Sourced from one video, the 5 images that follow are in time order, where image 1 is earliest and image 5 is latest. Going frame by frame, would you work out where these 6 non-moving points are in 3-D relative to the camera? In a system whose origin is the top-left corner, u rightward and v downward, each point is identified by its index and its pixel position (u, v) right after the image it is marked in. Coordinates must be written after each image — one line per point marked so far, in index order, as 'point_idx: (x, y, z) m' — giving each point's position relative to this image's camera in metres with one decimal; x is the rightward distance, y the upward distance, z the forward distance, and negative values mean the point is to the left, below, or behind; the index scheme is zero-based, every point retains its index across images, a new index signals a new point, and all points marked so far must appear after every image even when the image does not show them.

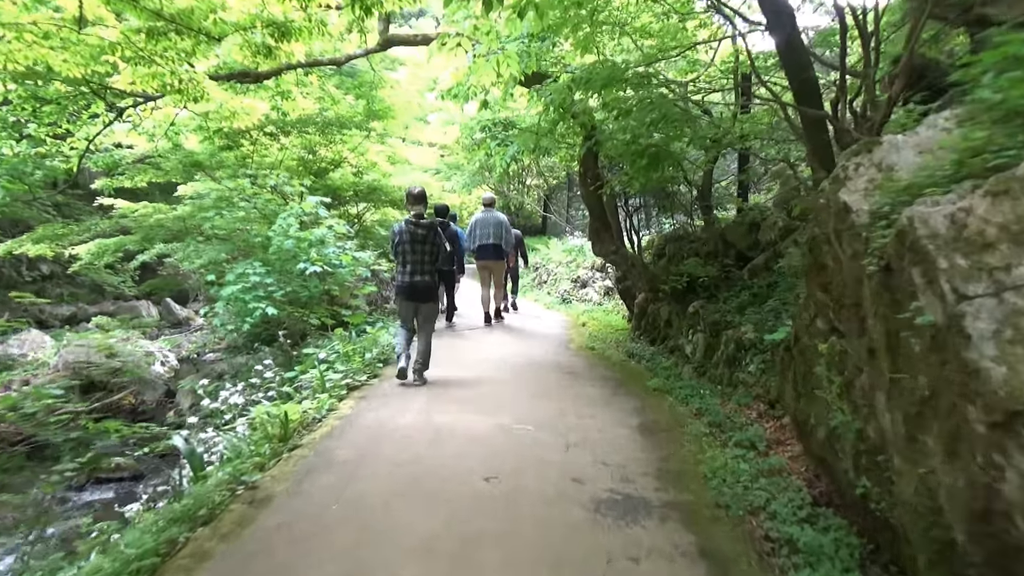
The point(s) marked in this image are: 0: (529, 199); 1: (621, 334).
0: (+0.5, +2.5, +18.7) m
1: (+1.6, -0.7, +9.6) m
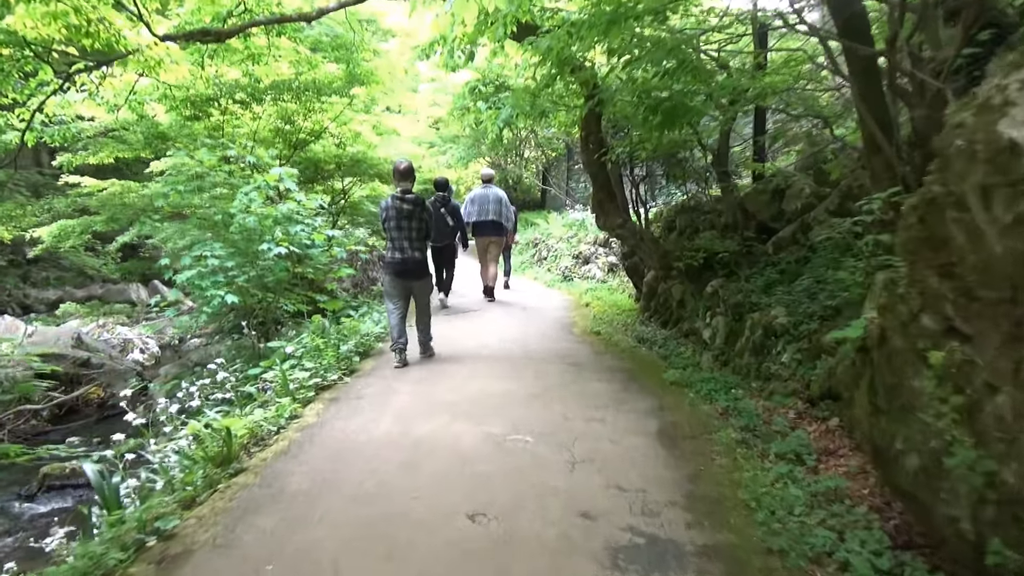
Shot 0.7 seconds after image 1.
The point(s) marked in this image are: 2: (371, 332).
0: (+0.4, +3.2, +17.8) m
1: (+1.6, -0.4, +8.8) m
2: (-1.5, -0.5, +7.1) m
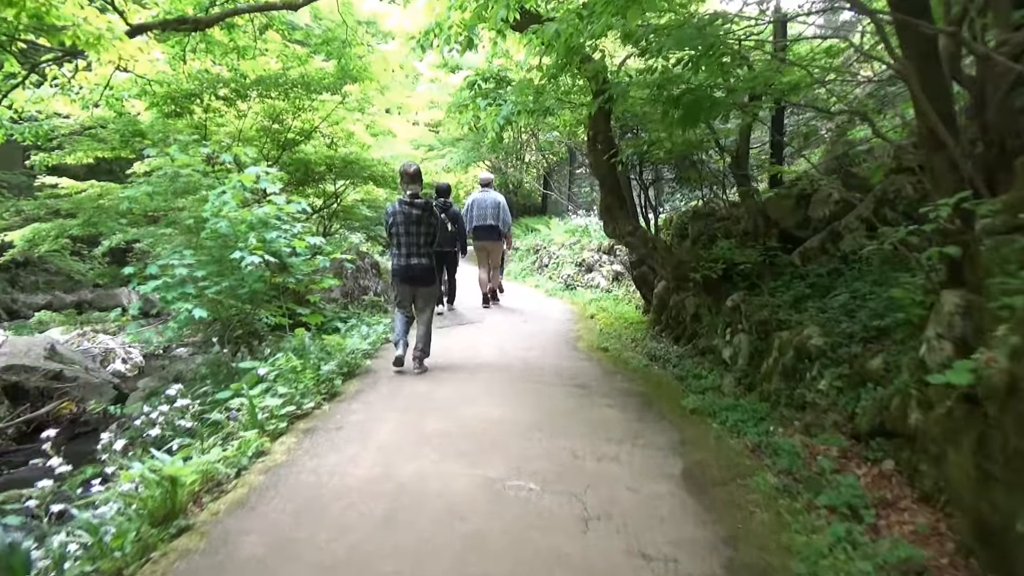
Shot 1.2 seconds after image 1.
0: (+0.4, +3.0, +17.2) m
1: (+1.6, -0.5, +8.2) m
2: (-1.5, -0.6, +6.5) m
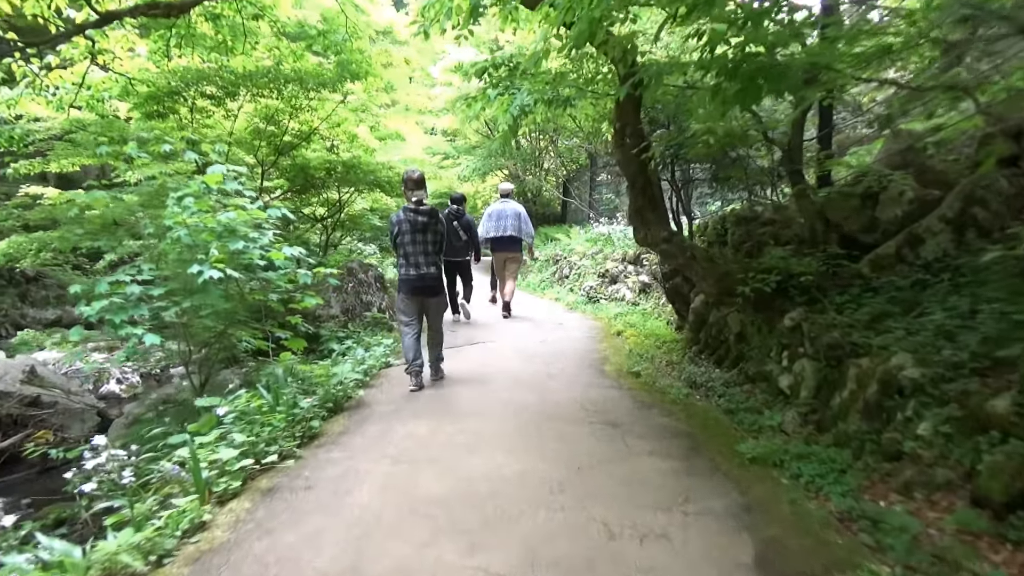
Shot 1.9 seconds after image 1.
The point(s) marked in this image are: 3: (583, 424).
0: (+0.9, +2.6, +16.3) m
1: (+1.8, -0.7, +7.2) m
2: (-1.4, -0.8, +5.6) m
3: (+0.5, -1.0, +4.7) m
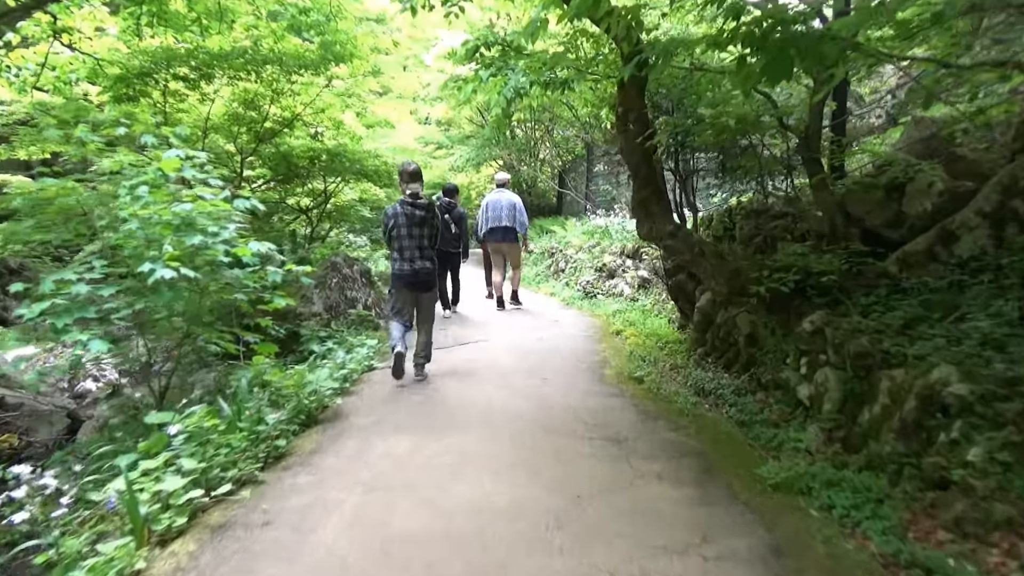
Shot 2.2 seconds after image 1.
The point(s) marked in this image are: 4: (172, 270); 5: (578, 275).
0: (+0.7, +2.8, +15.7) m
1: (+1.7, -0.6, +6.7) m
2: (-1.5, -0.7, +5.1) m
3: (+0.5, -1.0, +4.2) m
4: (-2.1, +0.1, +4.1) m
5: (+1.2, +0.2, +11.5) m
